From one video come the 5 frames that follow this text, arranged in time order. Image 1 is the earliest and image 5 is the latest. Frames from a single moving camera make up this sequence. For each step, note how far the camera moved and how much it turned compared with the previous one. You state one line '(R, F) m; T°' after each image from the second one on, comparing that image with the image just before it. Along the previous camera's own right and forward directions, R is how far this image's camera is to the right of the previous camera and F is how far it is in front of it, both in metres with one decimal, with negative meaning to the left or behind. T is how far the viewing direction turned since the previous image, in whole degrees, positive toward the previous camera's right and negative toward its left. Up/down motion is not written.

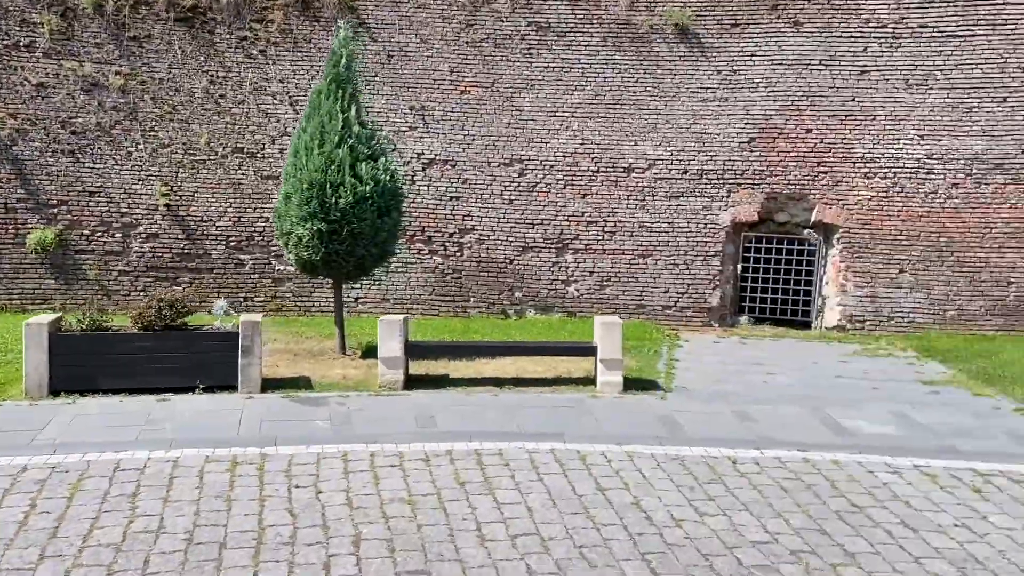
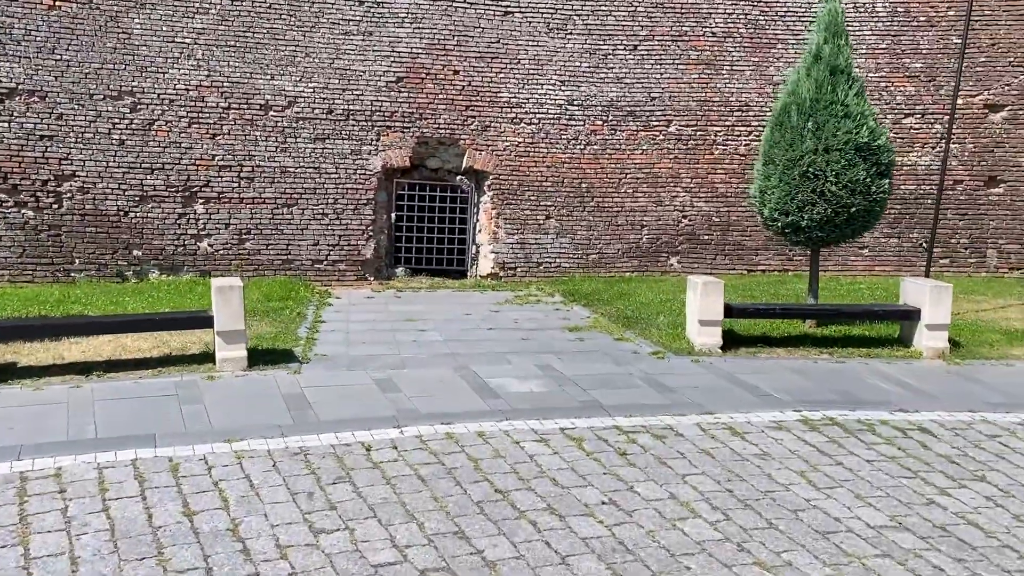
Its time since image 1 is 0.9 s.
(+0.4, +0.9) m; +21°
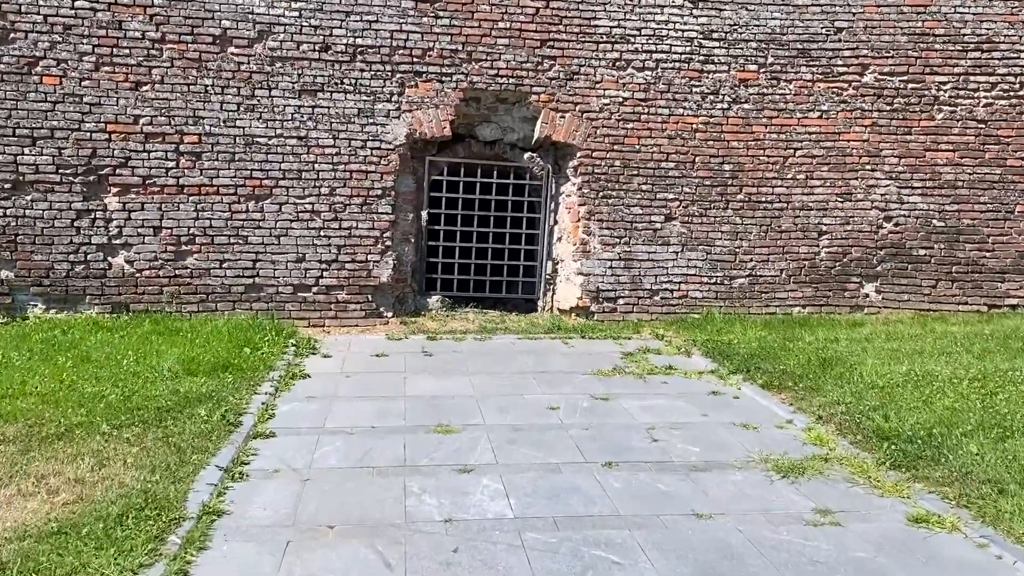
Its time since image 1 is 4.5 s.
(-0.4, +4.1) m; -3°
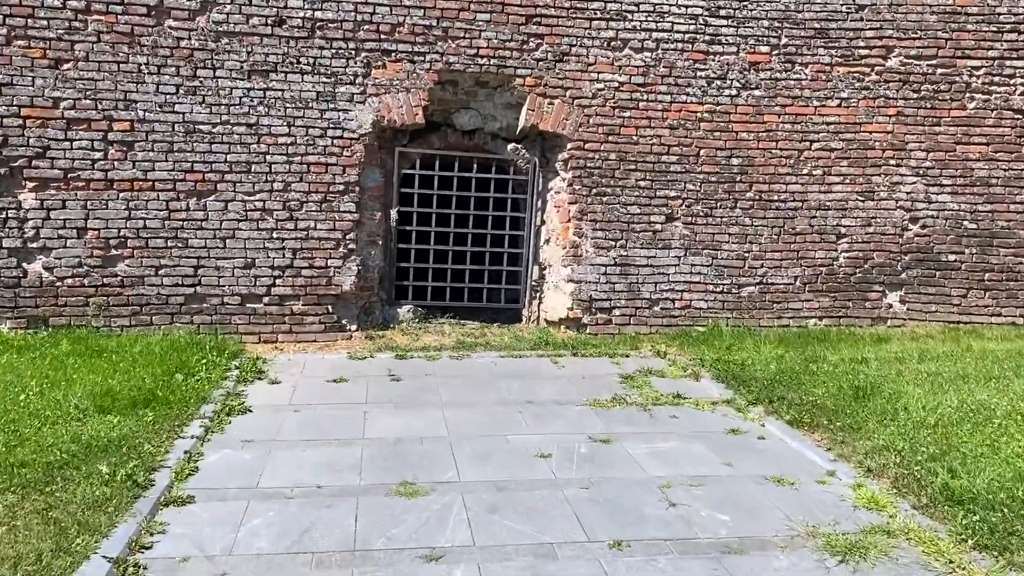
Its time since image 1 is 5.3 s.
(0.0, +0.8) m; +1°
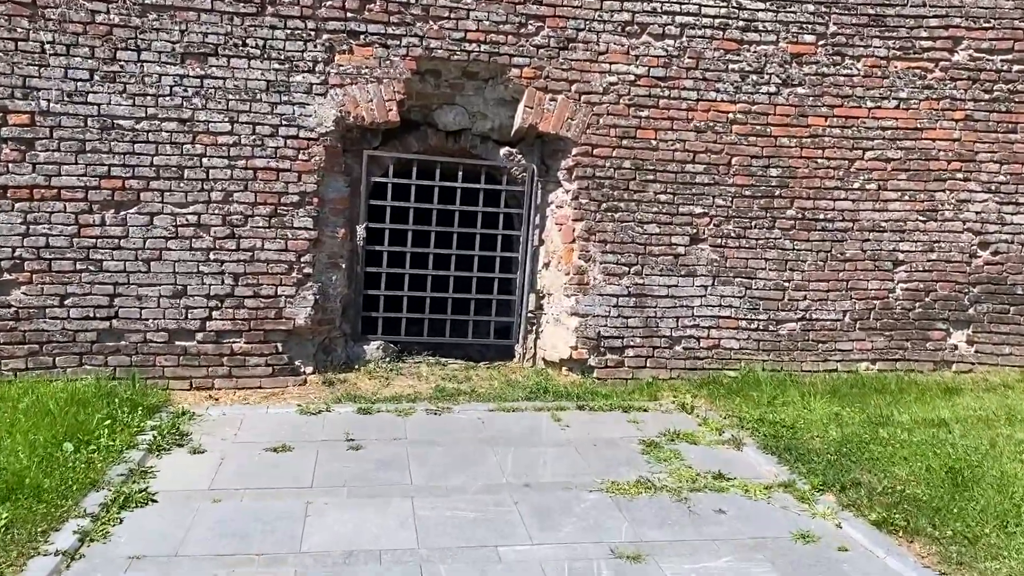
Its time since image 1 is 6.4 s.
(0.0, +1.1) m; +1°
